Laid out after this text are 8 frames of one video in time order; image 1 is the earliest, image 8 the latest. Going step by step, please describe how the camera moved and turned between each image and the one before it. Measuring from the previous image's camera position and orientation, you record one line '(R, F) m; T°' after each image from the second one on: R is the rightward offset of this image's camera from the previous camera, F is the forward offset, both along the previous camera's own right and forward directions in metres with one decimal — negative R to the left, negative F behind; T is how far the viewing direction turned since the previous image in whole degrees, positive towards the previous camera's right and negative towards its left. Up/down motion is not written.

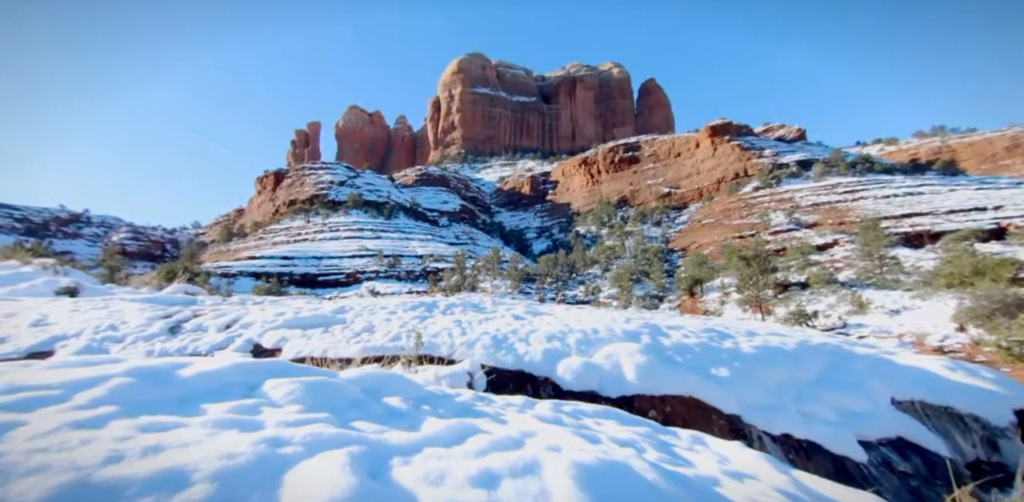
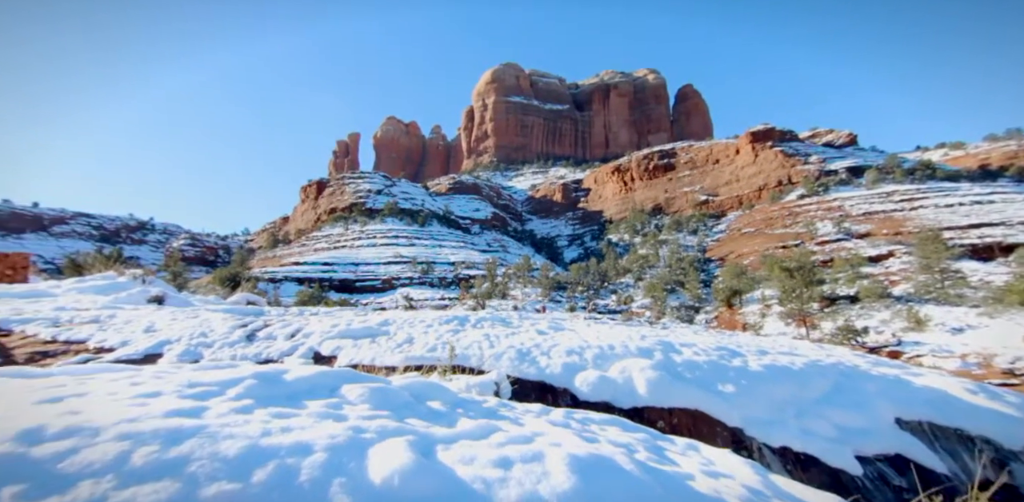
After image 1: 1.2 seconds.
(+0.1, -0.7) m; -4°
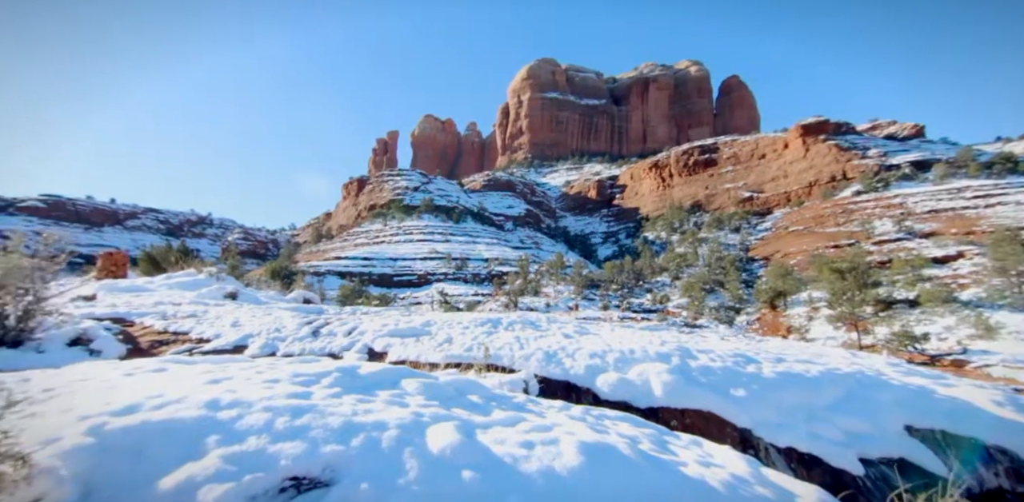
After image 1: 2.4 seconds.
(0.0, -0.7) m; -4°
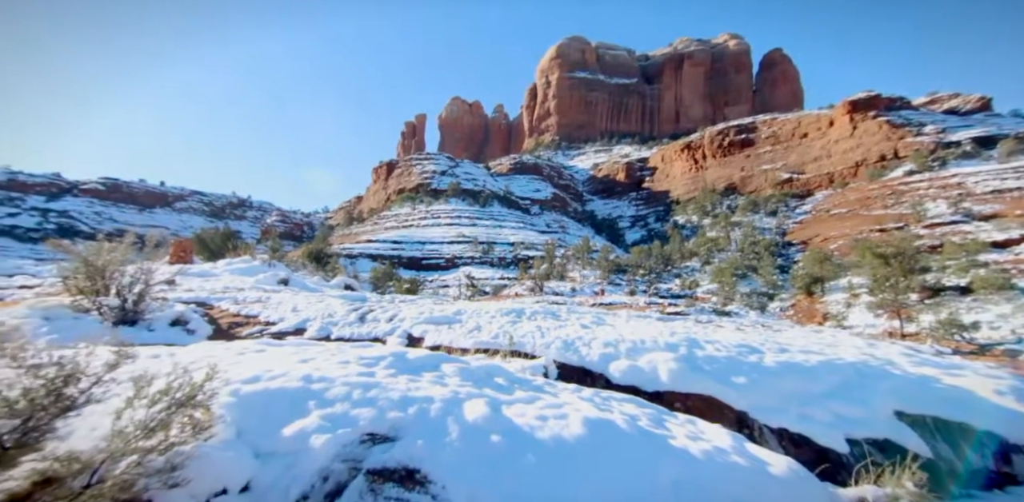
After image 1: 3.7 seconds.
(0.0, -0.7) m; -3°
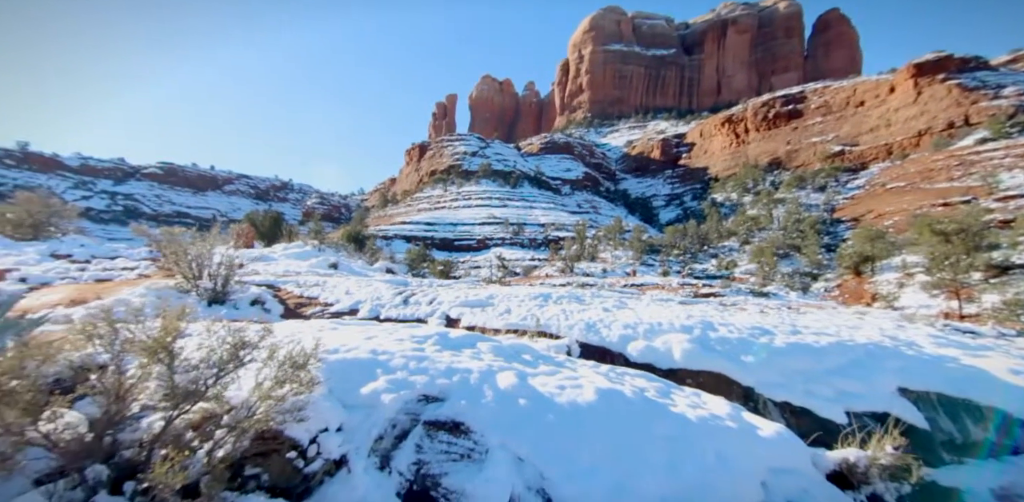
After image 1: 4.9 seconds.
(+0.1, -0.7) m; -4°
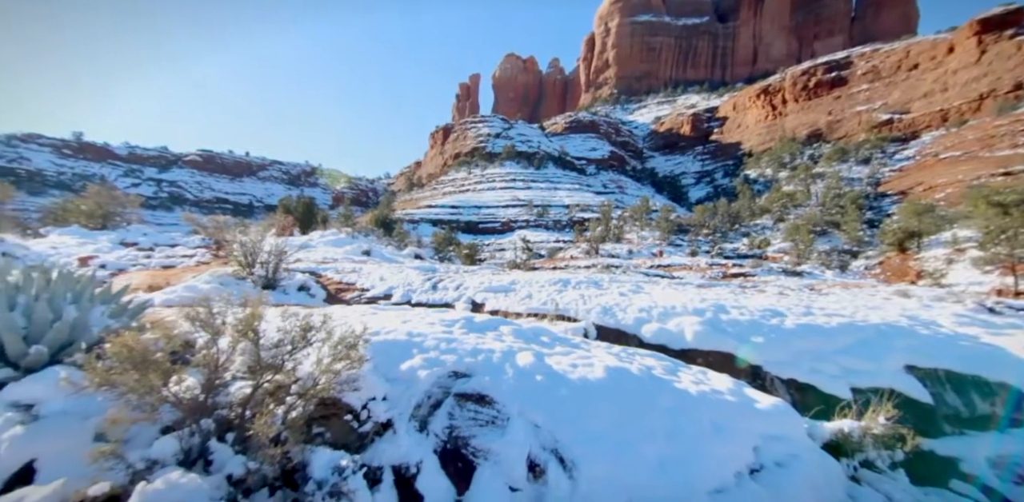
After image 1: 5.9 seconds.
(+0.1, -0.5) m; -3°
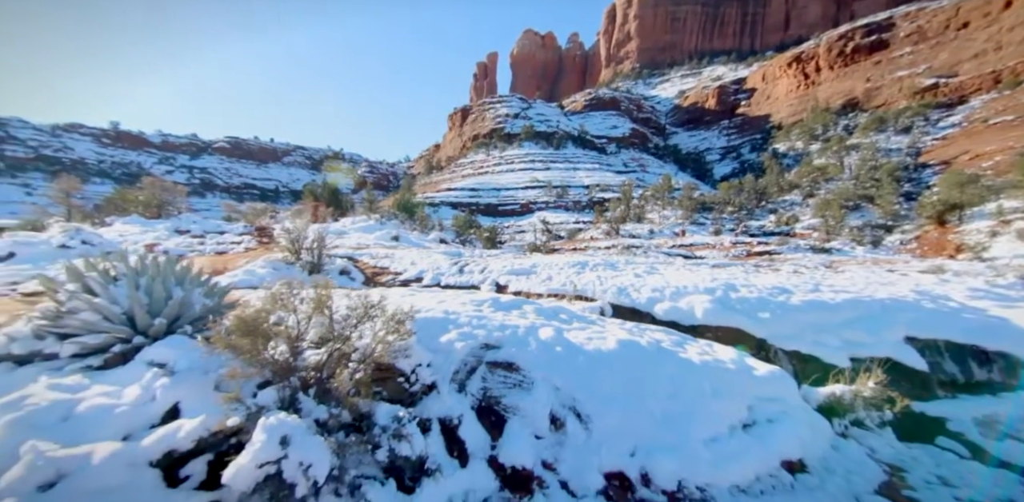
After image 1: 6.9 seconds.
(0.0, -0.6) m; -2°
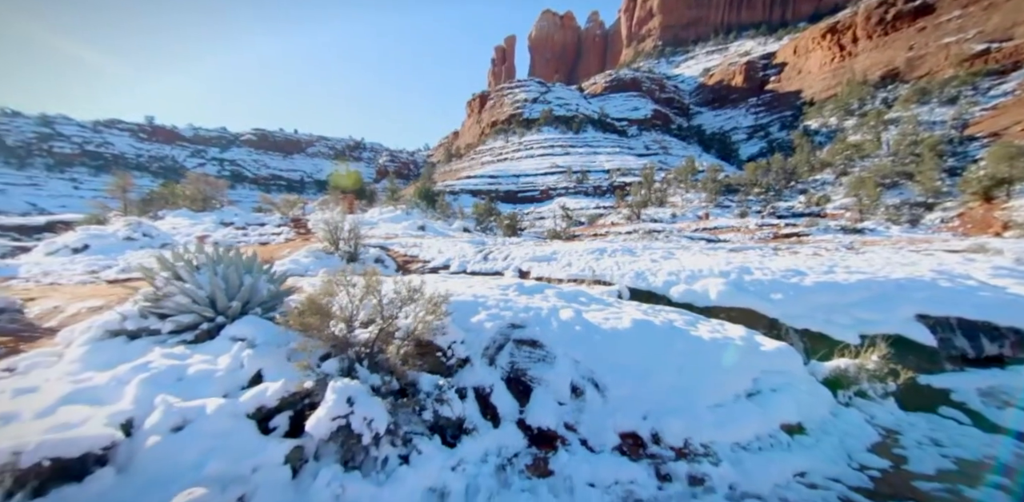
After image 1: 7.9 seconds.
(0.0, -0.5) m; -2°
